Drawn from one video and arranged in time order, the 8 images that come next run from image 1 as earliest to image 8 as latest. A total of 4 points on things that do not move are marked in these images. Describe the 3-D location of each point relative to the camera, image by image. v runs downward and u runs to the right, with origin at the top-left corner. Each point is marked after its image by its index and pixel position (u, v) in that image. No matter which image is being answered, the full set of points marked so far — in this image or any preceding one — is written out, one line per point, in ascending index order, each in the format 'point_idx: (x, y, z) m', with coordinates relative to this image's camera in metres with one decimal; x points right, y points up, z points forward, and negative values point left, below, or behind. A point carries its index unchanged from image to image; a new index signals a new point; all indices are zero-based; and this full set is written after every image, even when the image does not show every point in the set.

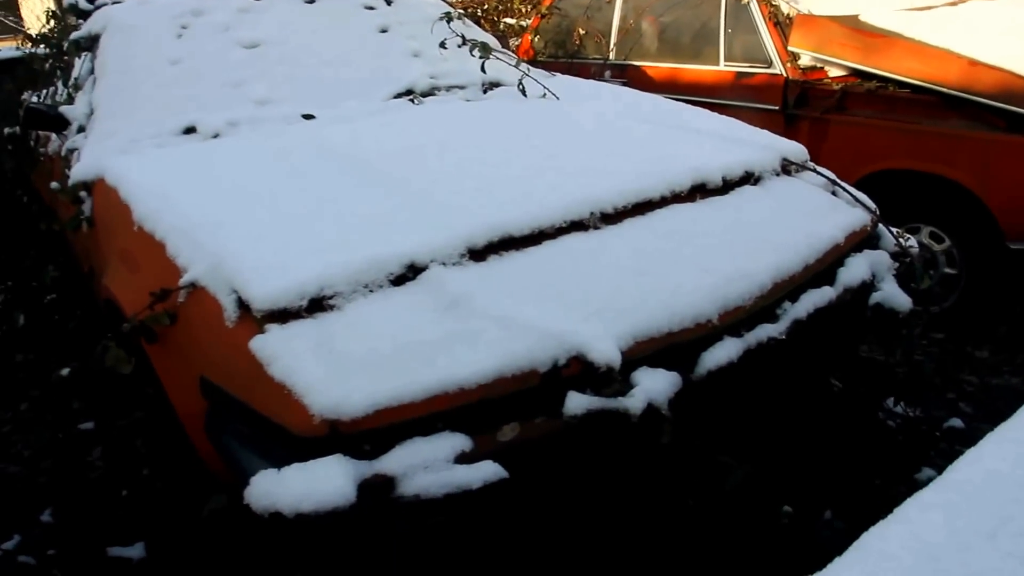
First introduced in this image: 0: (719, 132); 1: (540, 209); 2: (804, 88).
0: (+0.7, +0.5, +3.1) m
1: (+0.1, +0.2, +2.4) m
2: (+1.4, +1.0, +4.7) m
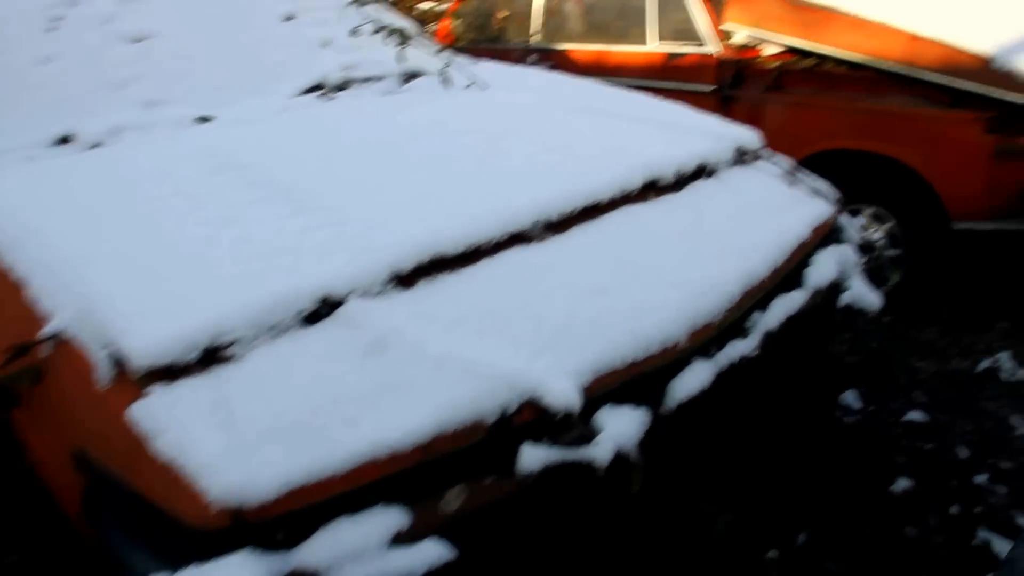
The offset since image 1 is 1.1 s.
0: (+0.4, +0.5, +2.8) m
1: (-0.1, +0.1, +2.1) m
2: (+1.0, +1.0, +4.4) m
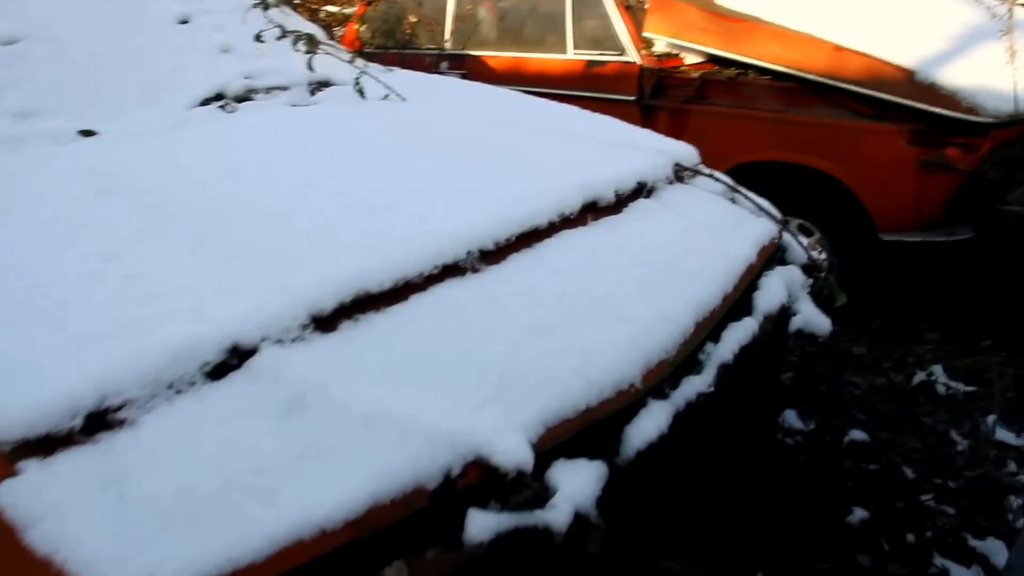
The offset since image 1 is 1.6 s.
0: (+0.2, +0.4, +2.6) m
1: (-0.2, +0.1, +1.9) m
2: (+0.7, +0.9, +4.3) m
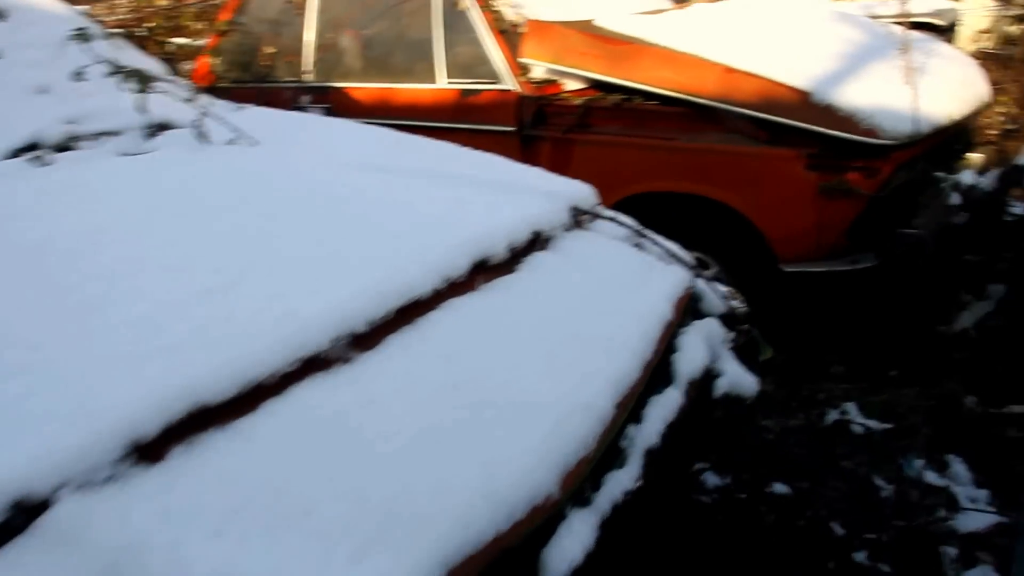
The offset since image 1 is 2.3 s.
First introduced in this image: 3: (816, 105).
0: (-0.1, +0.3, +2.3) m
1: (-0.4, -0.1, +1.5) m
2: (+0.1, +0.8, +4.0) m
3: (+1.1, +0.6, +3.4) m
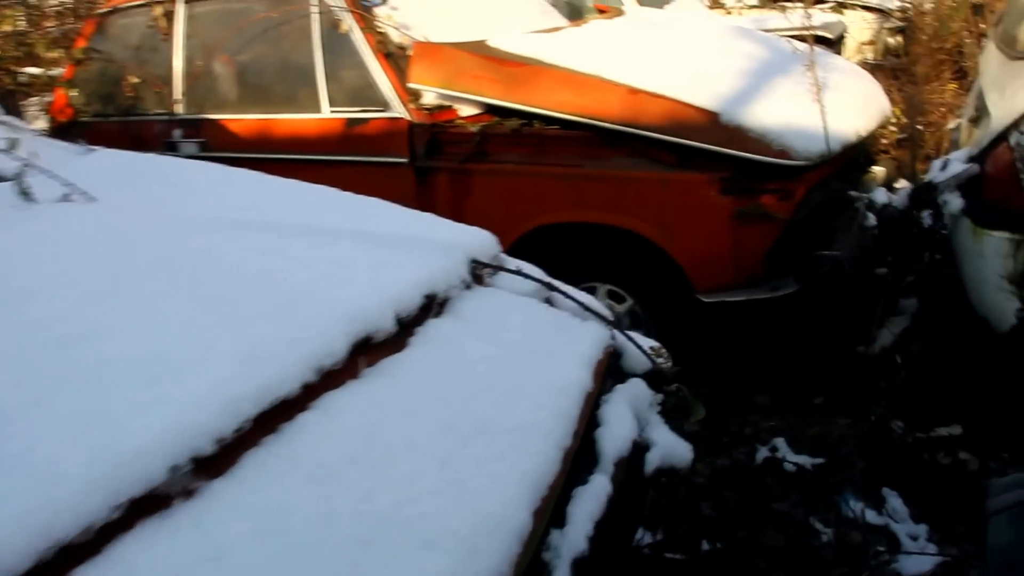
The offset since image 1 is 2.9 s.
0: (-0.3, +0.1, +2.0) m
1: (-0.5, -0.2, +1.1) m
2: (-0.3, +0.6, +3.7) m
3: (+0.7, +0.5, +3.2) m
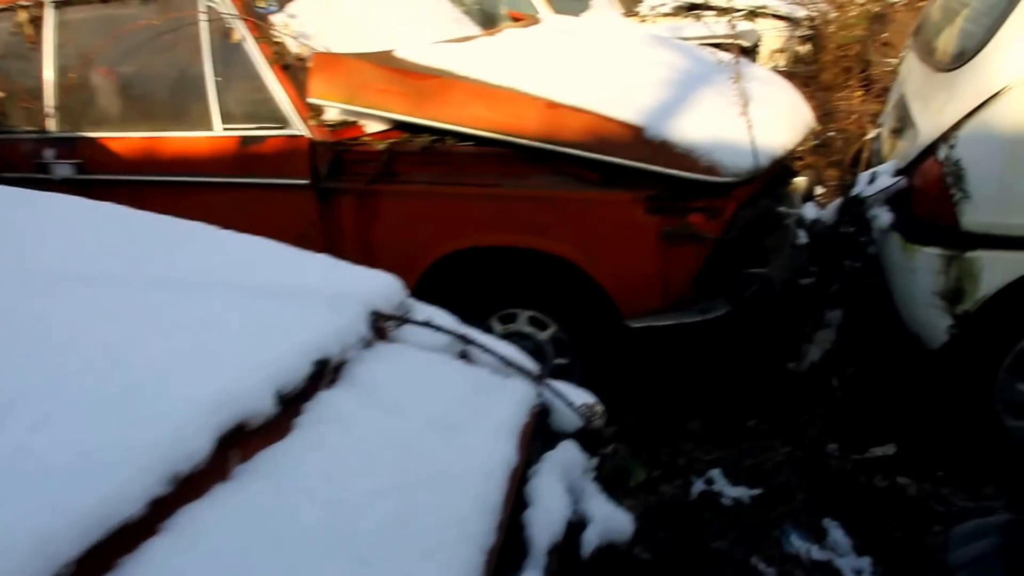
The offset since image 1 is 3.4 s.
0: (-0.5, 0.0, +1.7) m
1: (-0.6, -0.3, +0.8) m
2: (-0.6, +0.5, +3.4) m
3: (+0.4, +0.5, +3.0) m
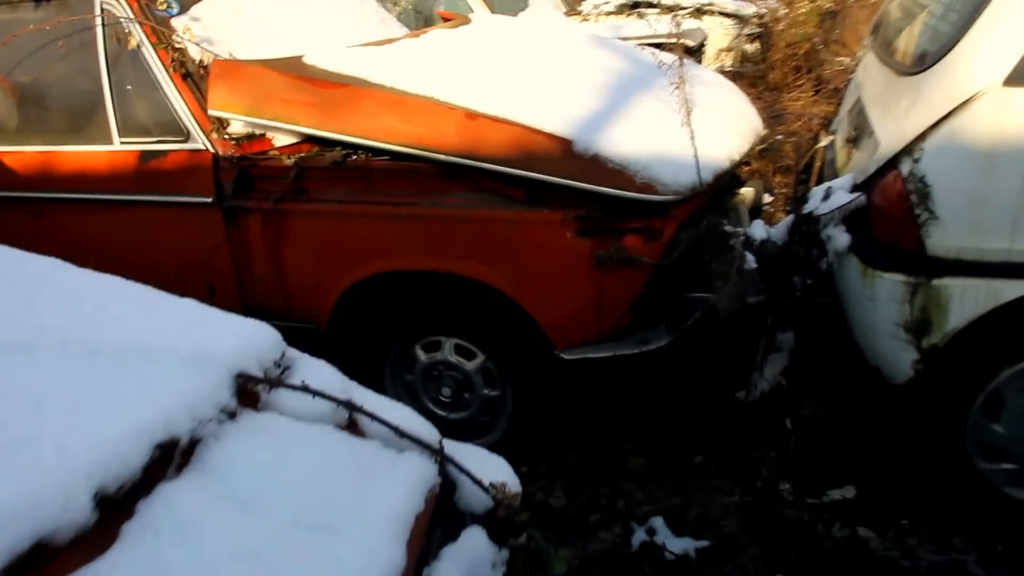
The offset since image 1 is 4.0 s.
0: (-0.6, -0.1, +1.4) m
1: (-0.8, -0.4, +0.5) m
2: (-0.9, +0.4, +3.1) m
3: (+0.2, +0.4, +2.7) m
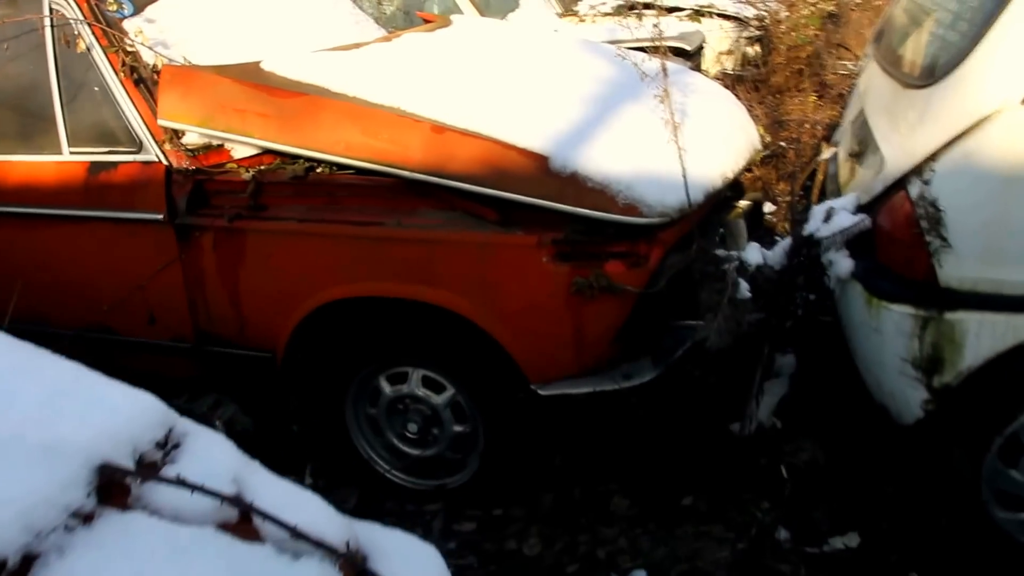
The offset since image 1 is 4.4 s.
0: (-0.7, -0.2, +1.1) m
1: (-0.9, -0.5, +0.3) m
2: (-1.0, +0.3, +2.9) m
3: (+0.1, +0.3, +2.4) m
